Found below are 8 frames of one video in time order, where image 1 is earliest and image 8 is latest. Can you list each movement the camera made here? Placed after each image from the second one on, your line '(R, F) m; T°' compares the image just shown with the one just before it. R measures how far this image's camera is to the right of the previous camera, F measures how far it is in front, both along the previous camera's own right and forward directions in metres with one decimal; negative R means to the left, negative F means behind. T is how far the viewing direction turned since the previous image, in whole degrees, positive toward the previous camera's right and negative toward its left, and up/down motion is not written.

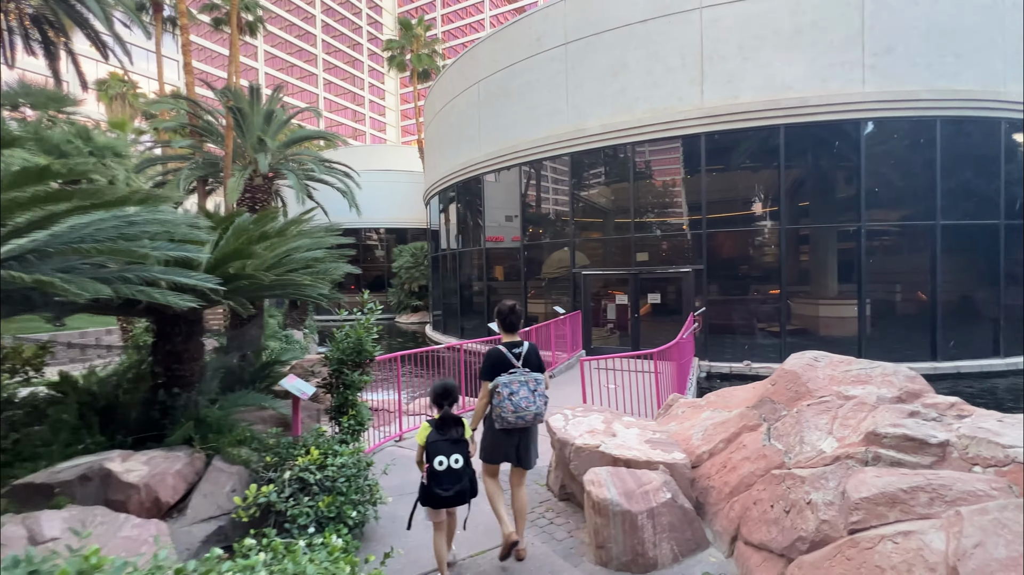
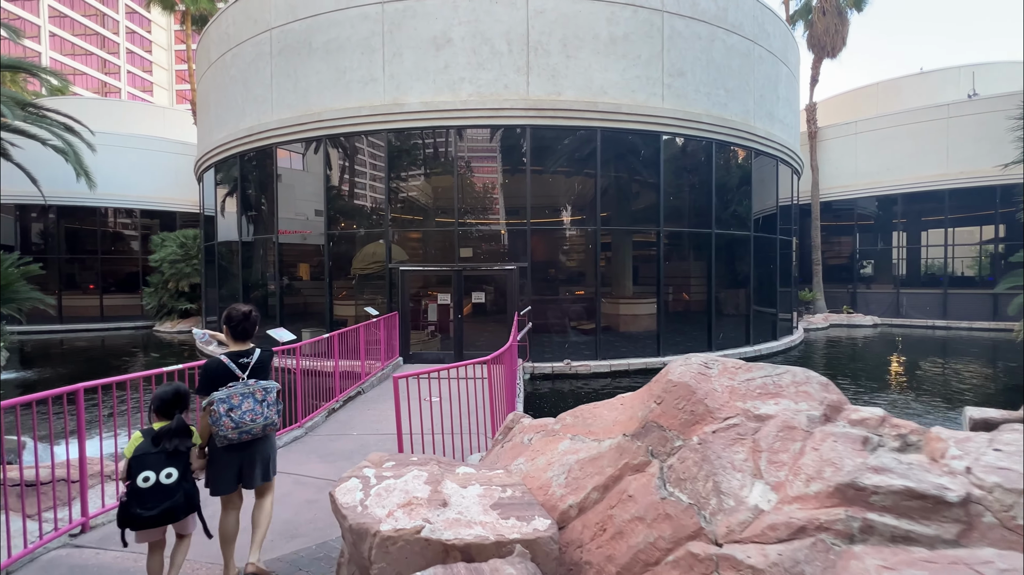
(+0.3, +1.4) m; +23°
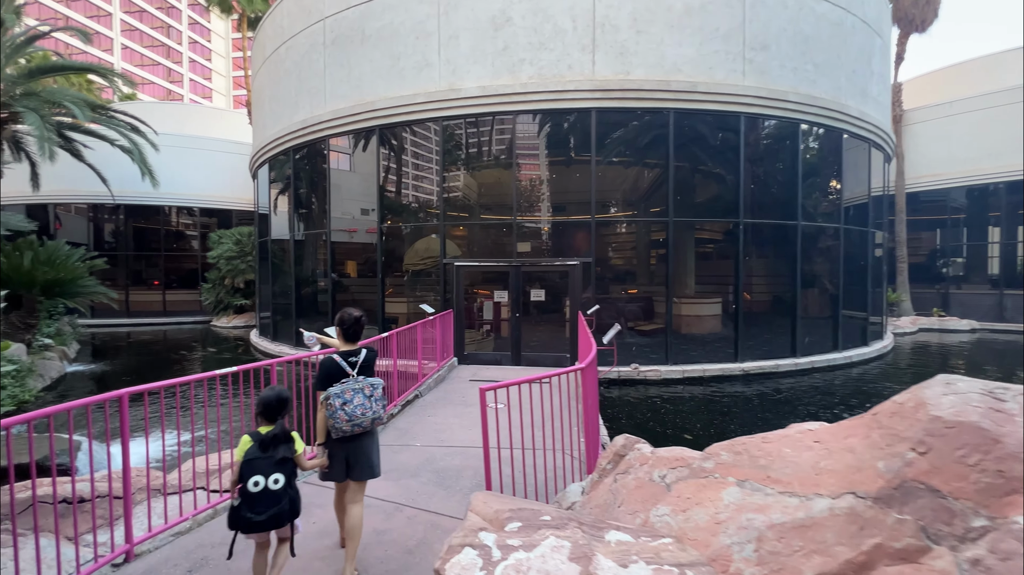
(-0.5, +0.7) m; -5°
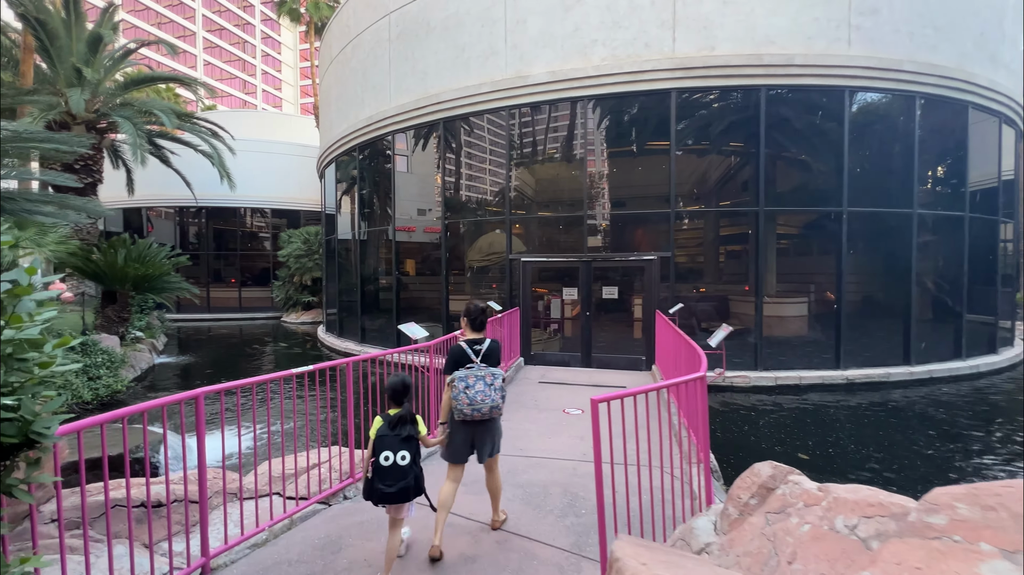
(-0.4, +0.5) m; -7°
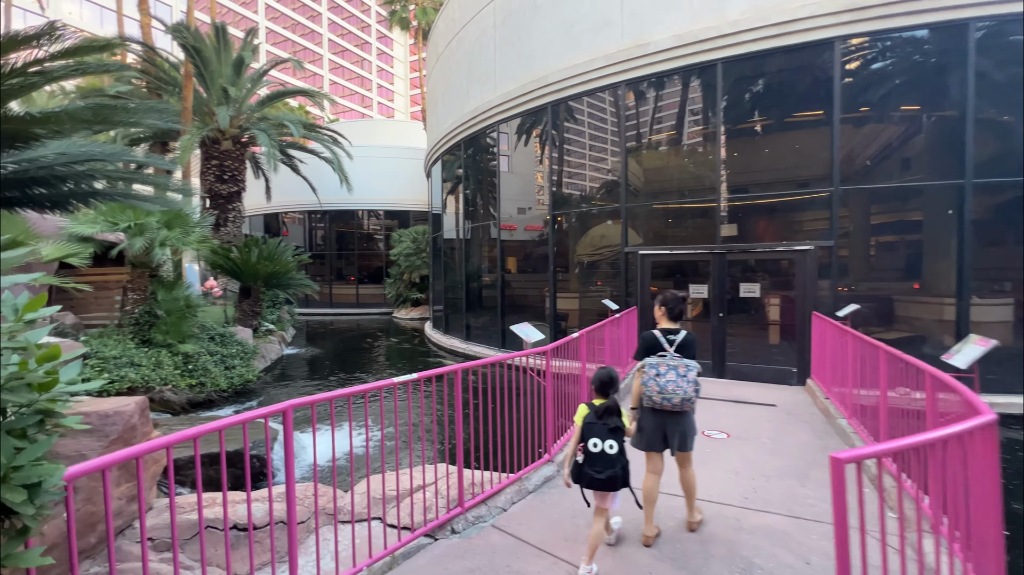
(-0.3, +0.8) m; -12°
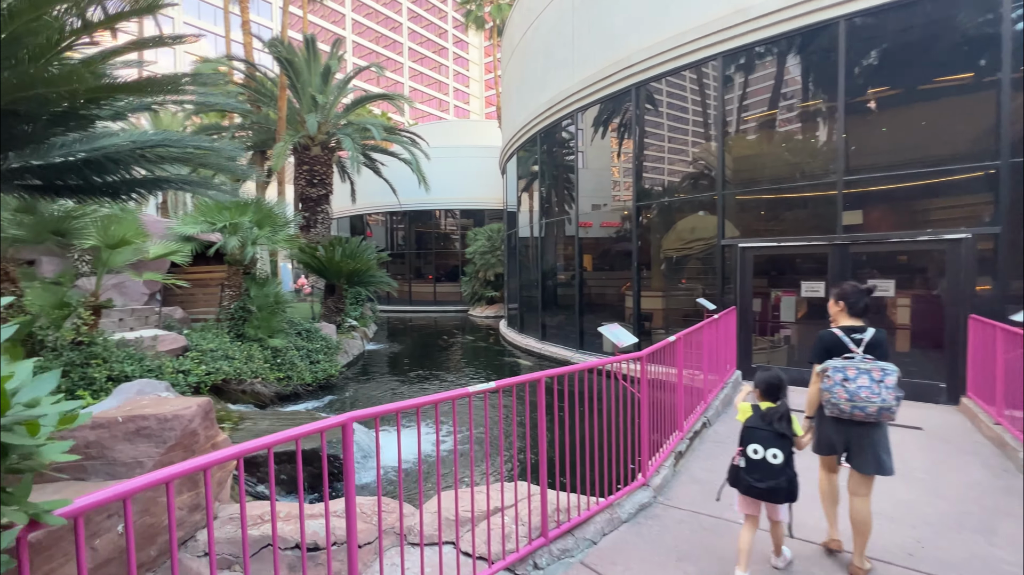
(-0.1, +0.5) m; -9°
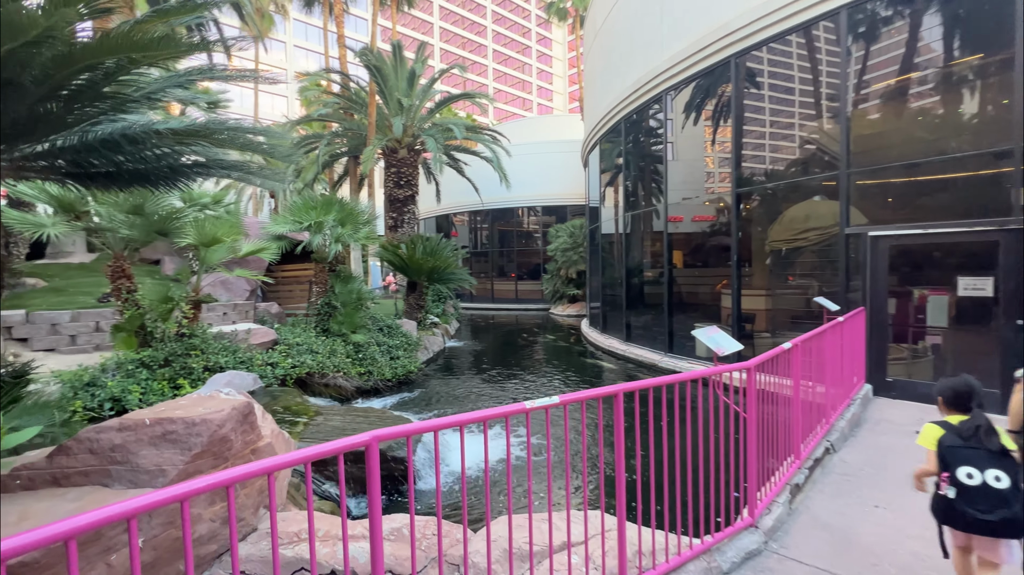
(+0.1, +0.5) m; -11°
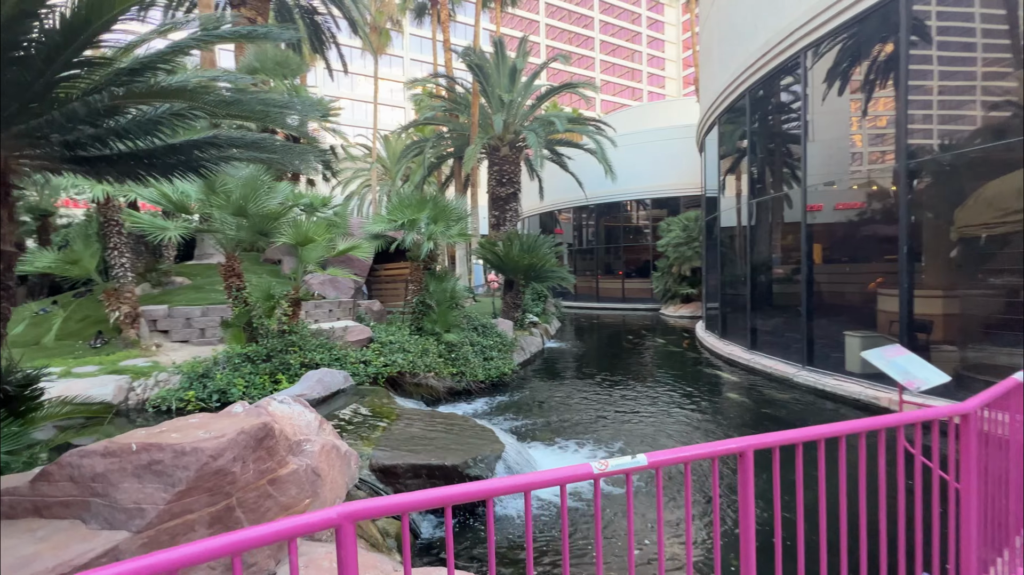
(+0.1, +0.7) m; -14°
